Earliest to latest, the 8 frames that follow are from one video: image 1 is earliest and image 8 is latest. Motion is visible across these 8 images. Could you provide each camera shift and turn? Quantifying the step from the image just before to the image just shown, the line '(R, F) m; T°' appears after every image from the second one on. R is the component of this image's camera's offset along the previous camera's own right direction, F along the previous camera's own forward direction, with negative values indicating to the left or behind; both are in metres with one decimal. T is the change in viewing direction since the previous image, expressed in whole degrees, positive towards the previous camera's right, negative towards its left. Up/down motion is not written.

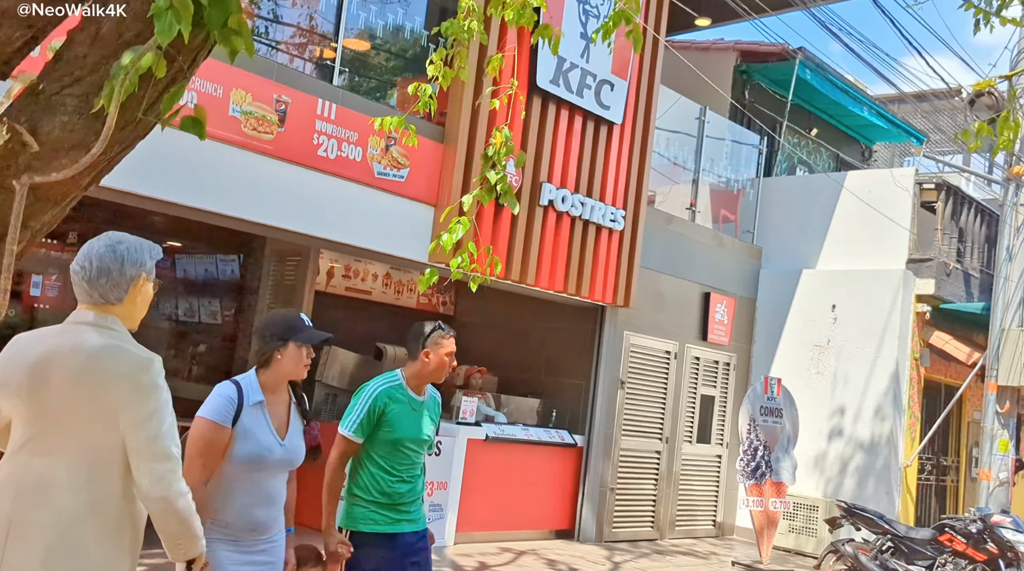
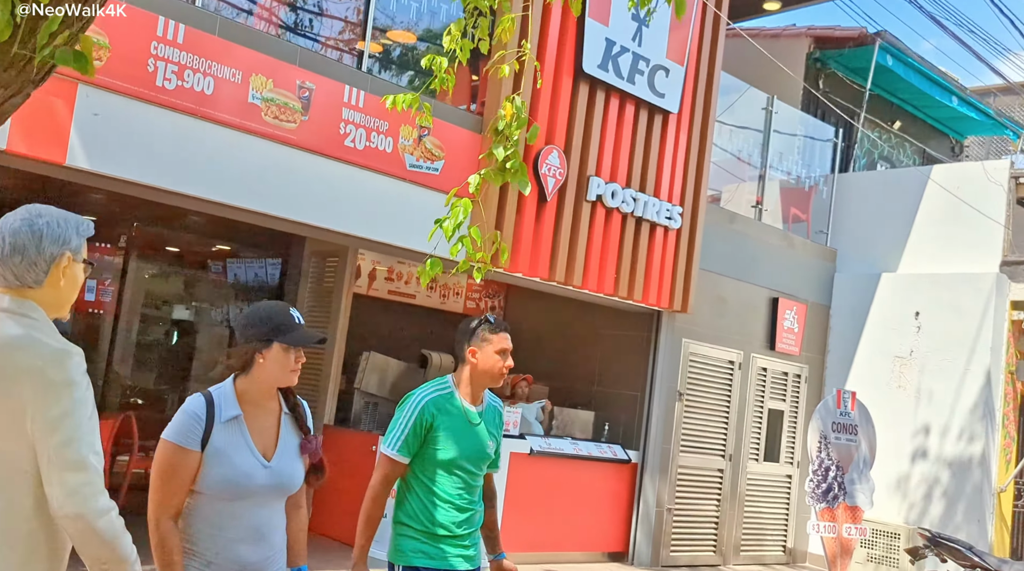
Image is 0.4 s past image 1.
(+0.3, +0.6) m; -5°
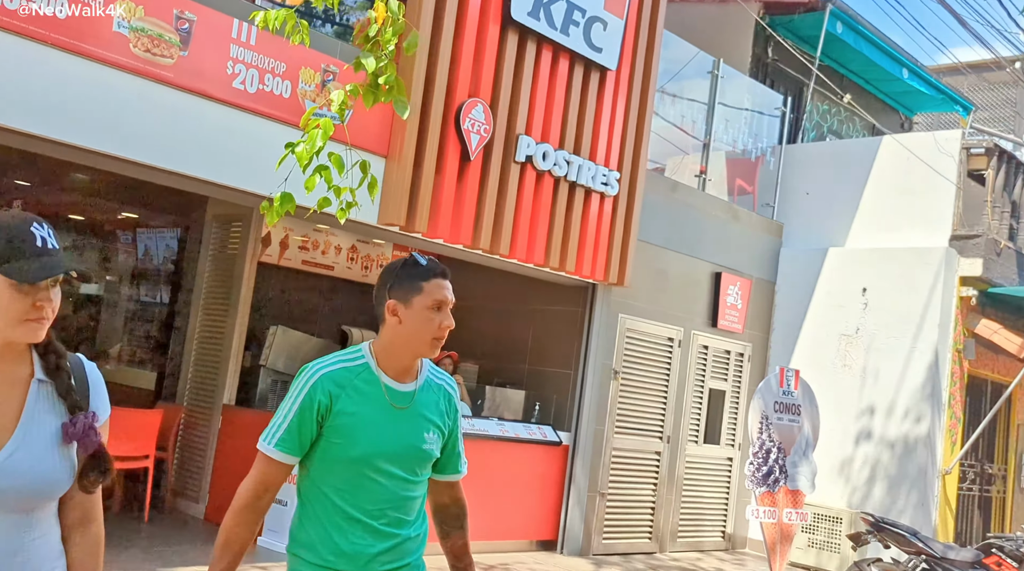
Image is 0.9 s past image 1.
(+0.2, +0.6) m; +3°
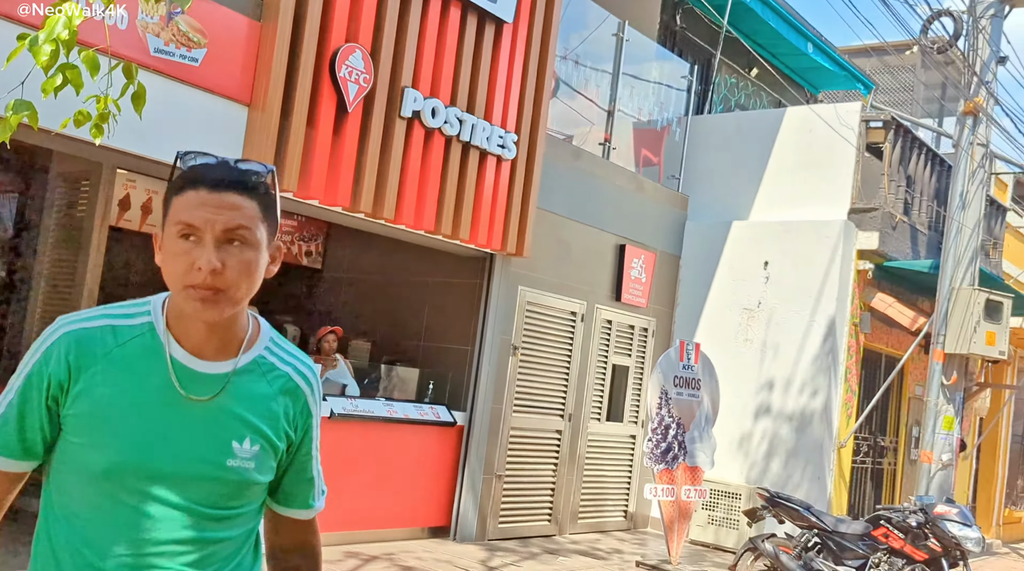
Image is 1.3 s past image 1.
(+0.1, +0.5) m; +6°
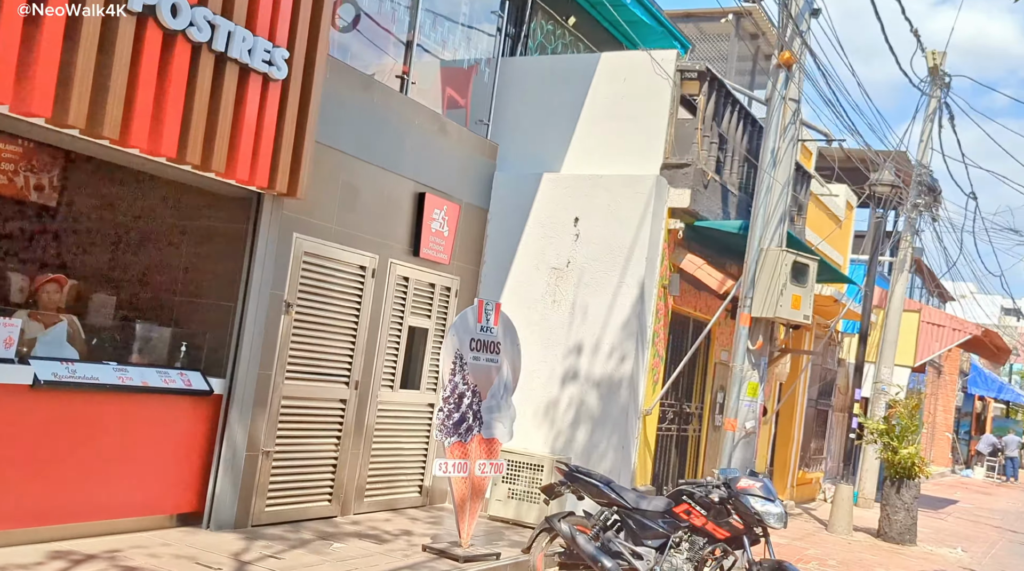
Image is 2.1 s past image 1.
(+0.3, +0.9) m; +11°
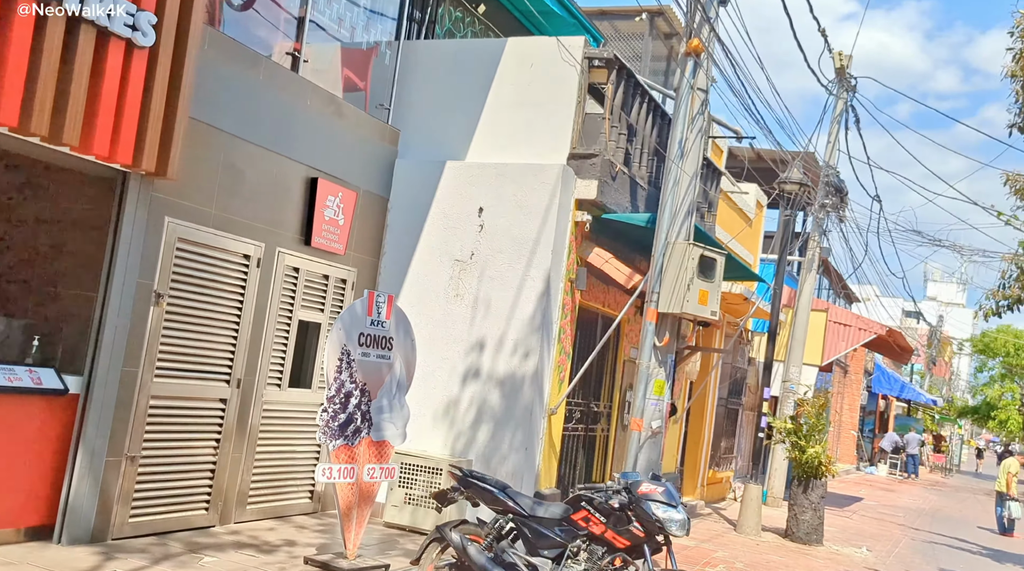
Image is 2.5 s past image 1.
(+0.2, +0.4) m; +5°
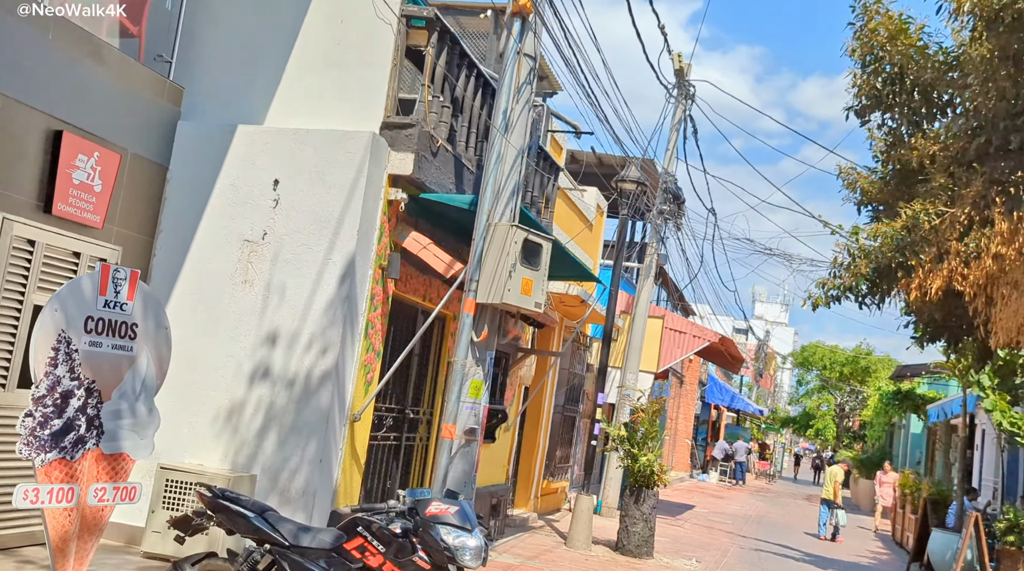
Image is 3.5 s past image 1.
(+0.4, +1.1) m; +9°
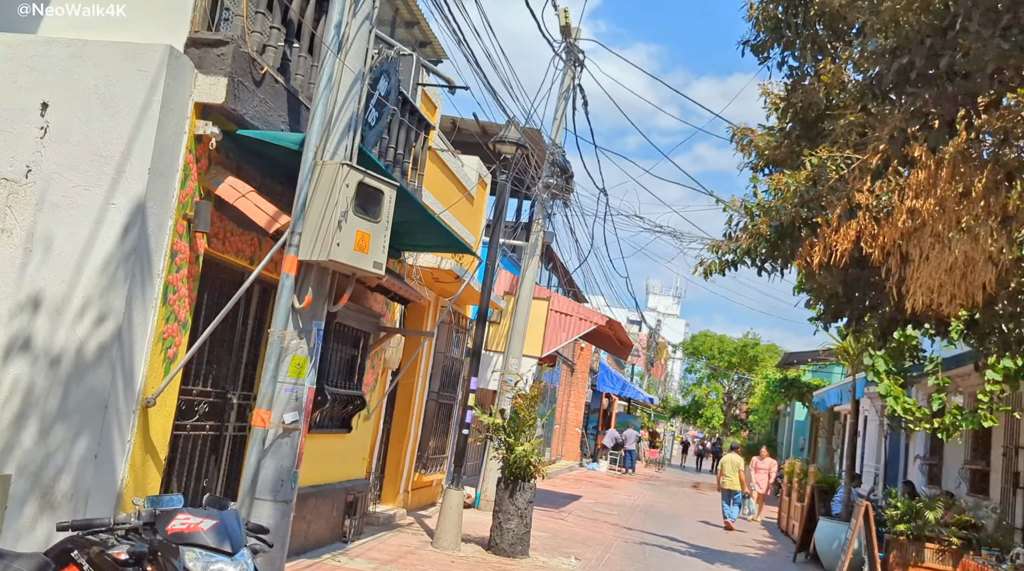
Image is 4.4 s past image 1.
(+0.4, +1.3) m; +6°
